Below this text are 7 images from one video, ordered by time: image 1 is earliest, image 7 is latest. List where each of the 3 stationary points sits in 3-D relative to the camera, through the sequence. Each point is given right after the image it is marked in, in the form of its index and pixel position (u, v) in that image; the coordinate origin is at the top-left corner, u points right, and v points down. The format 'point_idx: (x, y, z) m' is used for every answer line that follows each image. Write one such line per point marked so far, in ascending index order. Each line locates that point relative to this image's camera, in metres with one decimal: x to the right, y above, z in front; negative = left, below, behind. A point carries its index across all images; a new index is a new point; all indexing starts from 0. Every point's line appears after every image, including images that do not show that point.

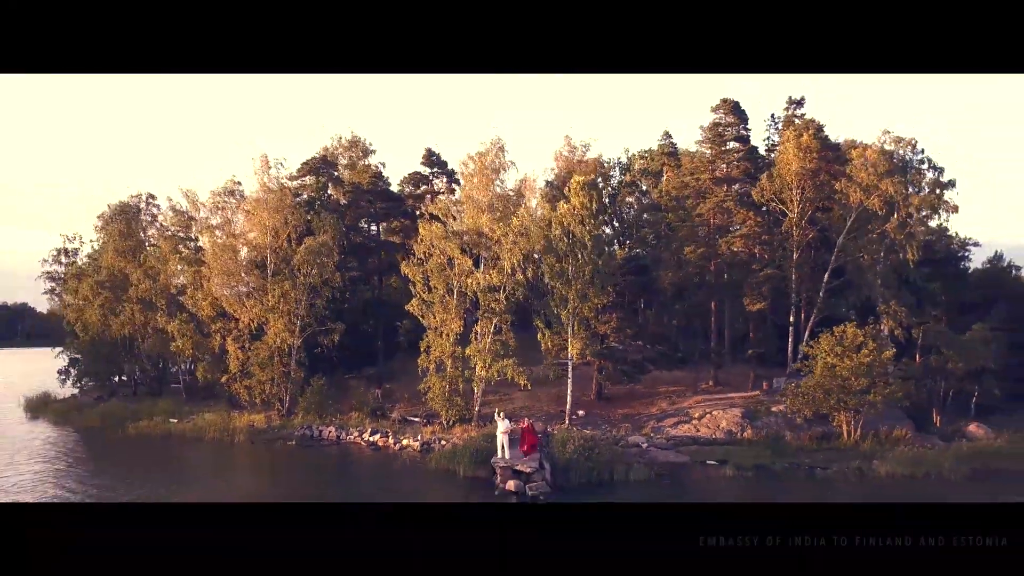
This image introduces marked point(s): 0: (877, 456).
0: (+5.4, -2.5, +10.1) m
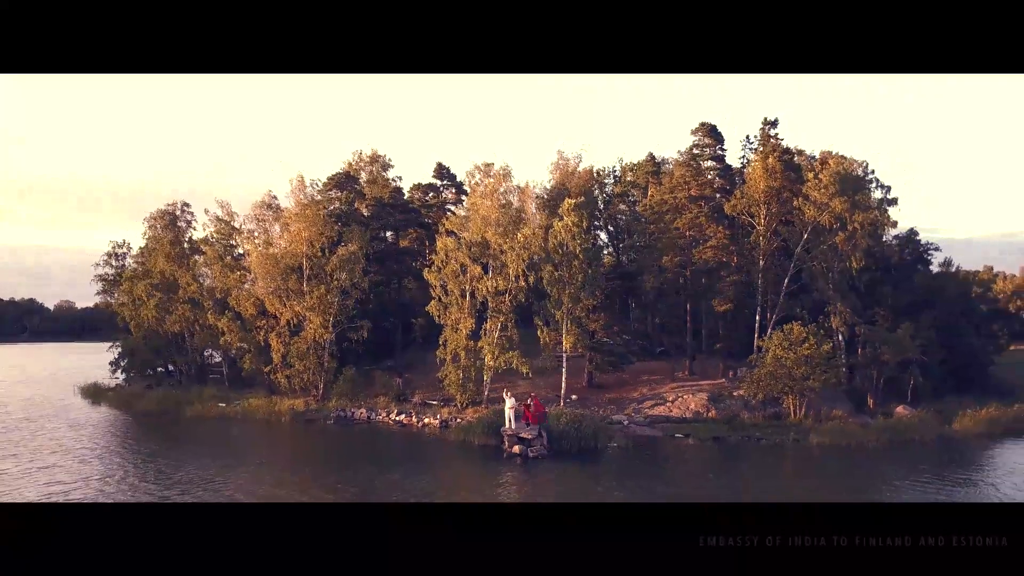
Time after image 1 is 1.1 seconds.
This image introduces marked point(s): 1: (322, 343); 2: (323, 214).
0: (+5.5, -2.6, +12.2) m
1: (-4.4, -1.3, +15.4) m
2: (-4.6, +1.8, +16.0) m
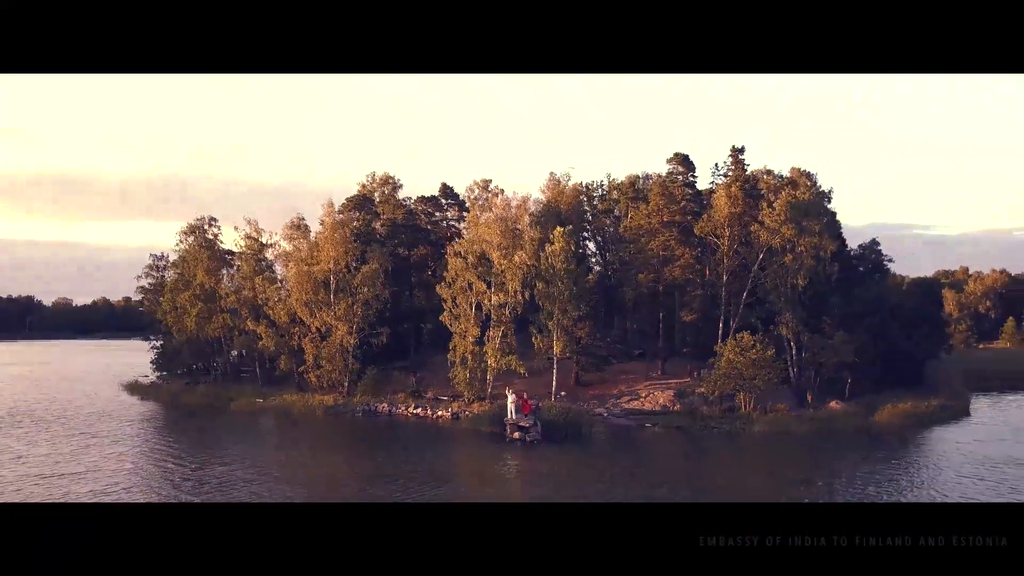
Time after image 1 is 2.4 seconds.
0: (+5.5, -3.0, +14.8) m
1: (-4.5, -1.6, +17.9) m
2: (-4.6, +1.5, +18.5) m
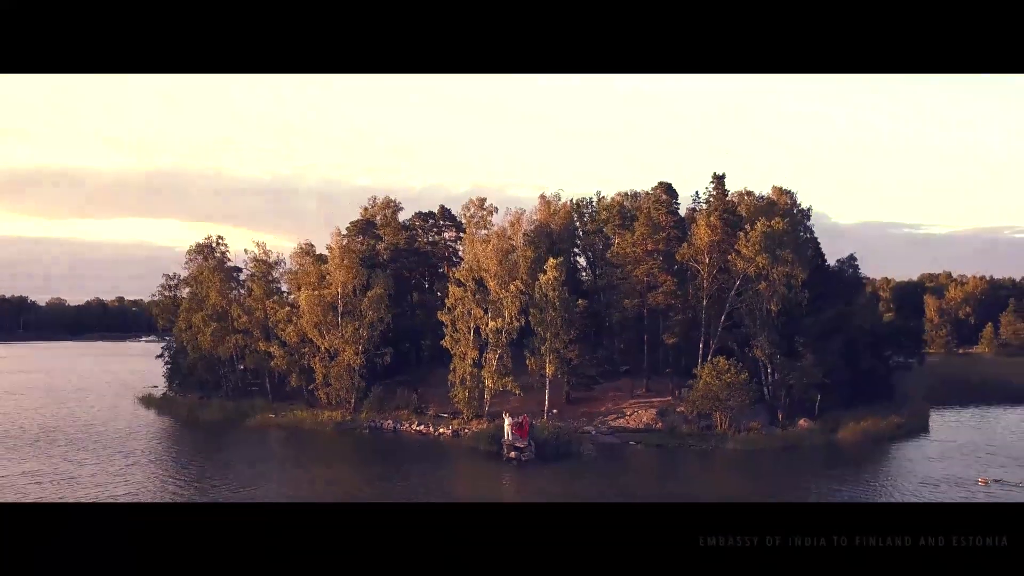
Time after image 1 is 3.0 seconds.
0: (+5.4, -3.7, +16.2) m
1: (-4.6, -2.3, +19.2) m
2: (-4.8, +0.9, +19.8) m
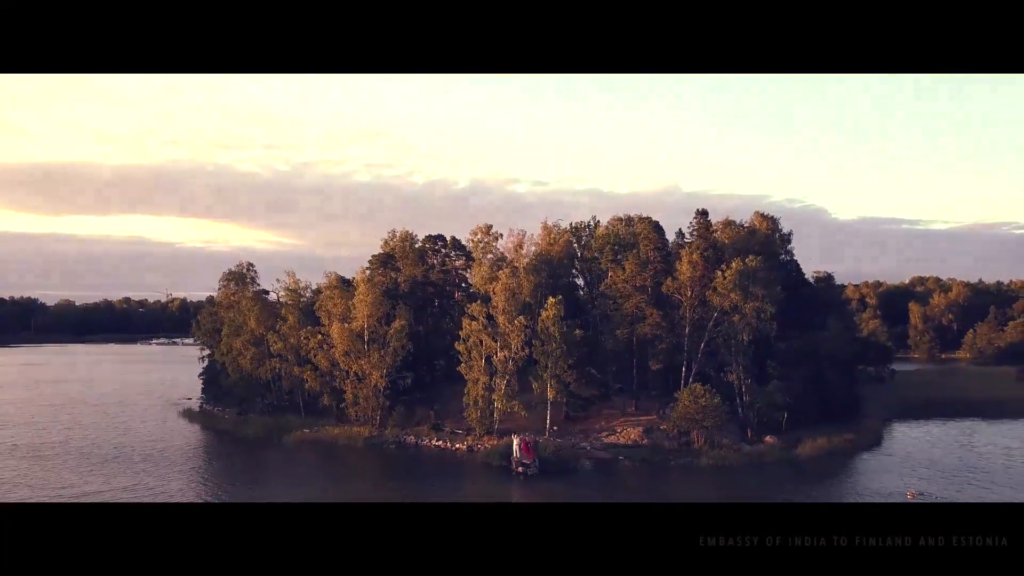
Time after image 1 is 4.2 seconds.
0: (+5.6, -4.7, +19.0) m
1: (-4.4, -3.3, +21.9) m
2: (-4.6, -0.2, +22.5) m
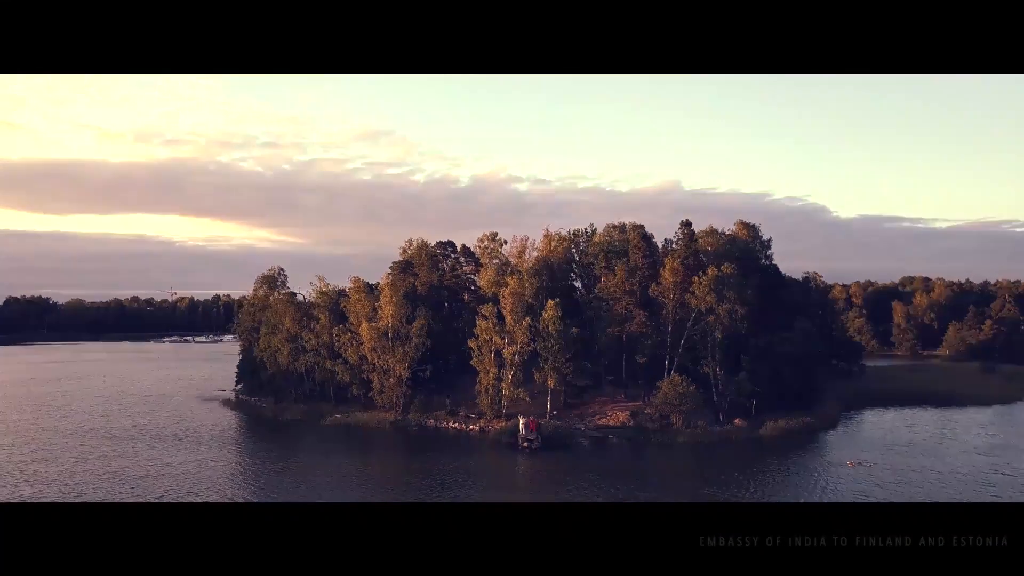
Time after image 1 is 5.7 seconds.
0: (+5.8, -4.9, +22.3) m
1: (-4.2, -3.5, +25.2) m
2: (-4.4, -0.3, +25.8) m
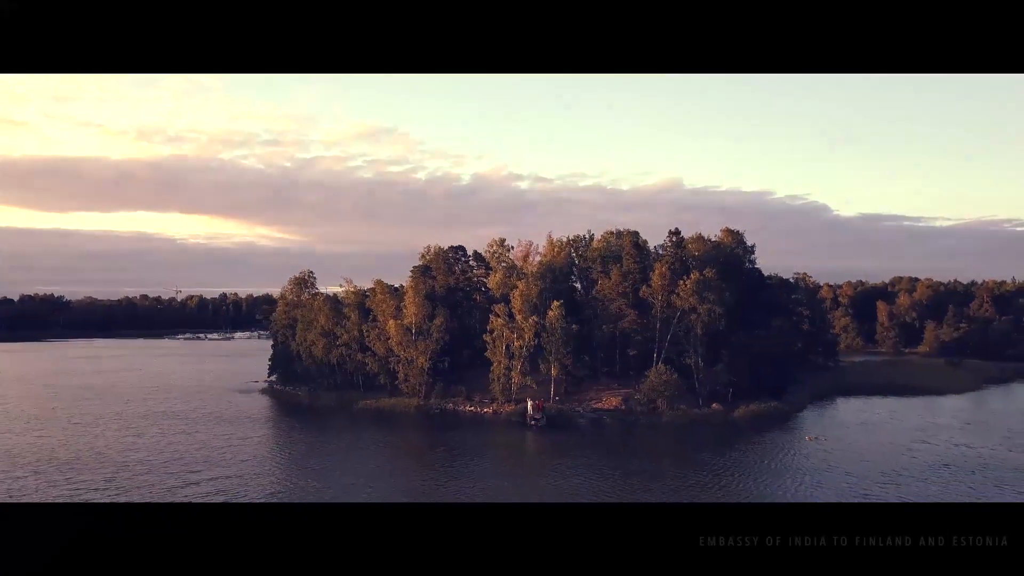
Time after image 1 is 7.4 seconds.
0: (+6.1, -5.0, +26.0) m
1: (-3.9, -3.6, +28.9) m
2: (-4.0, -0.4, +29.4) m
